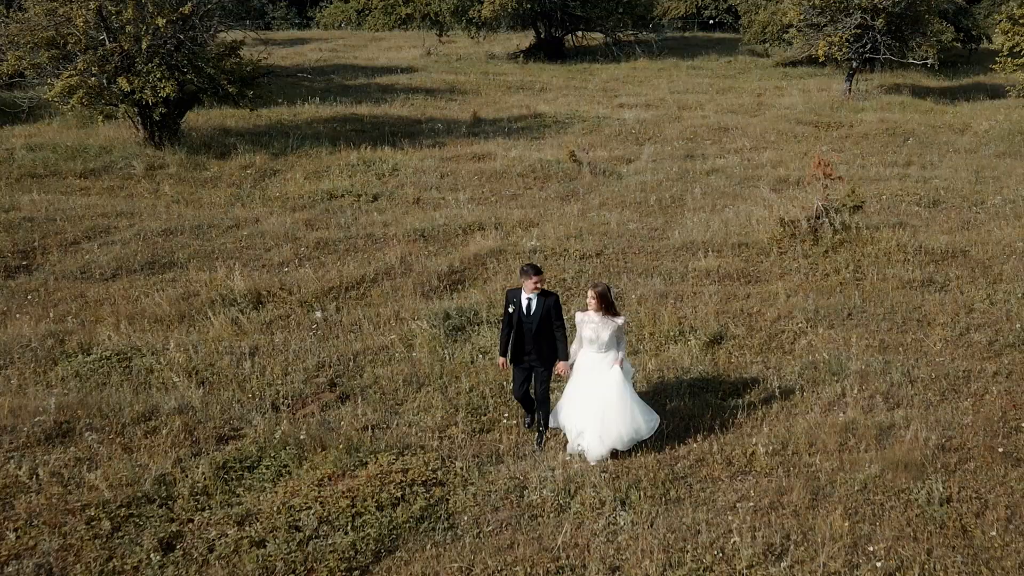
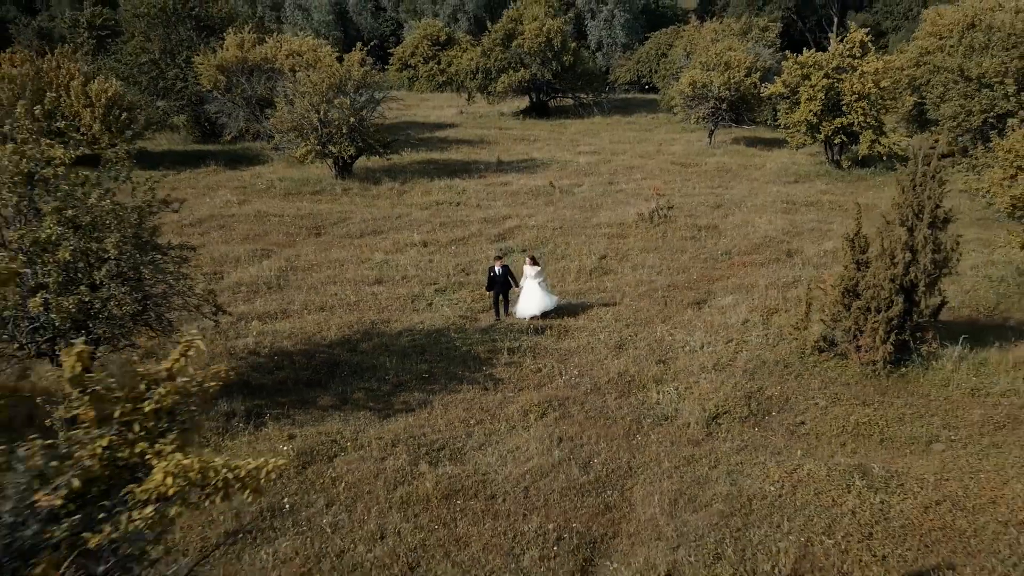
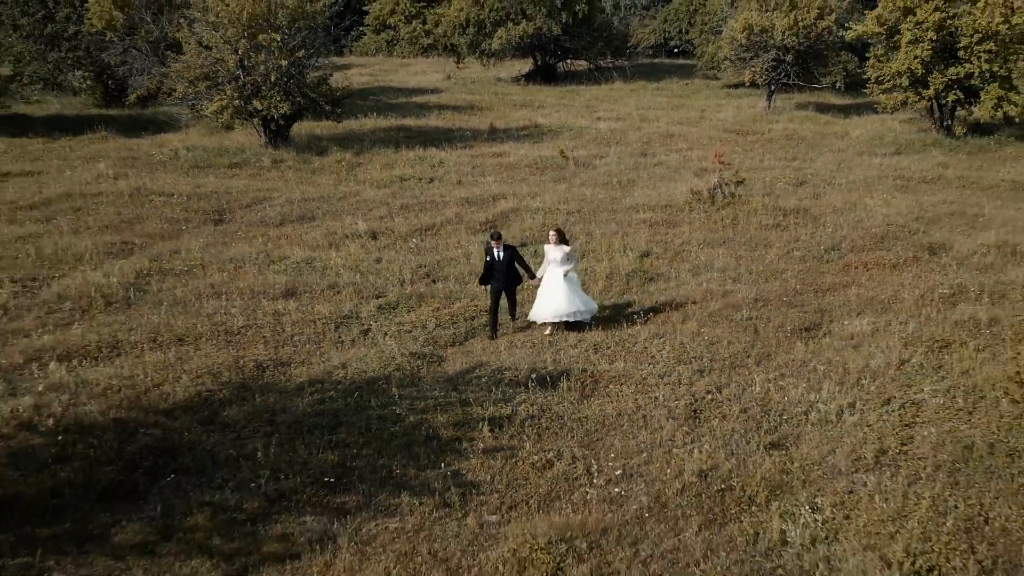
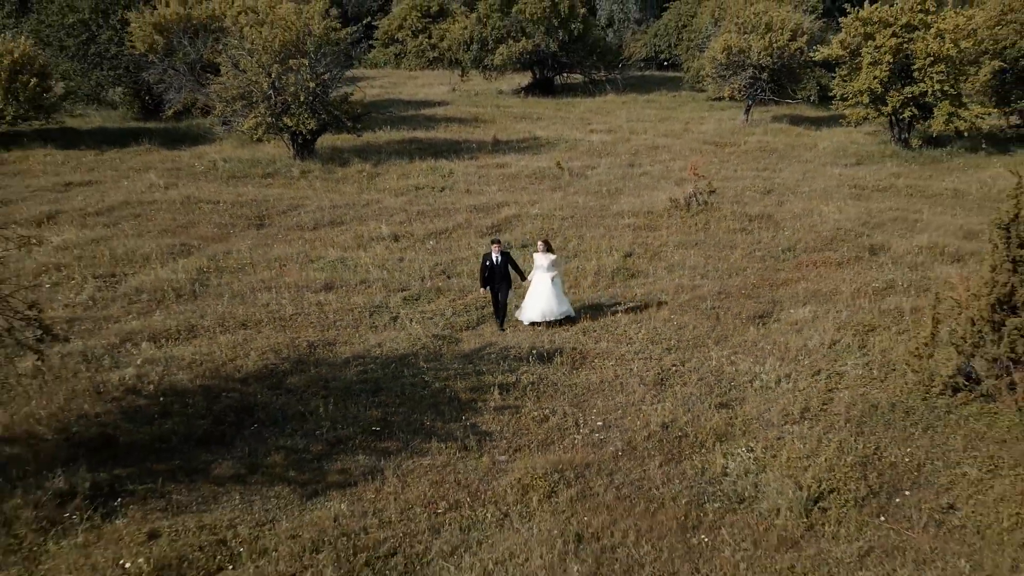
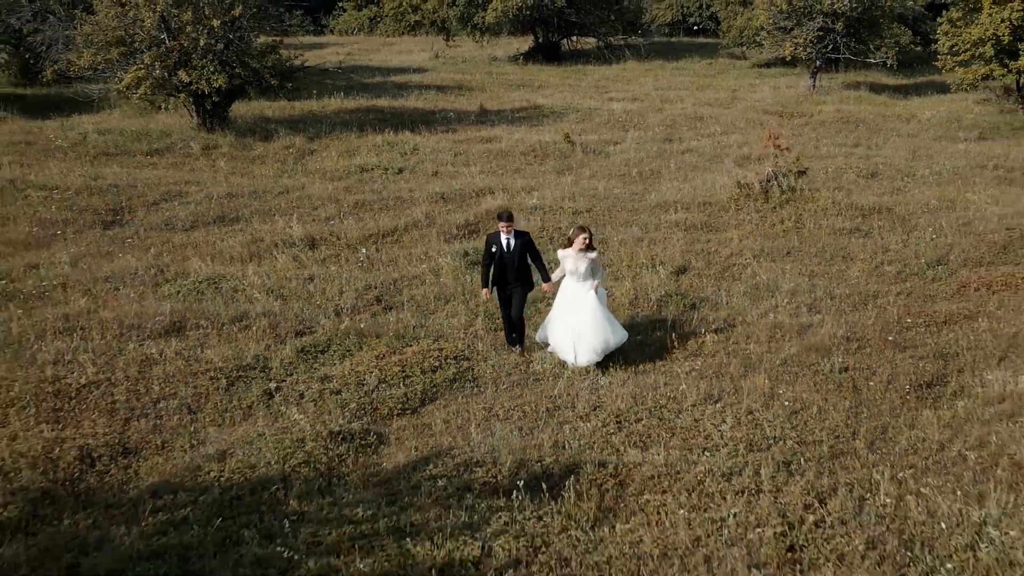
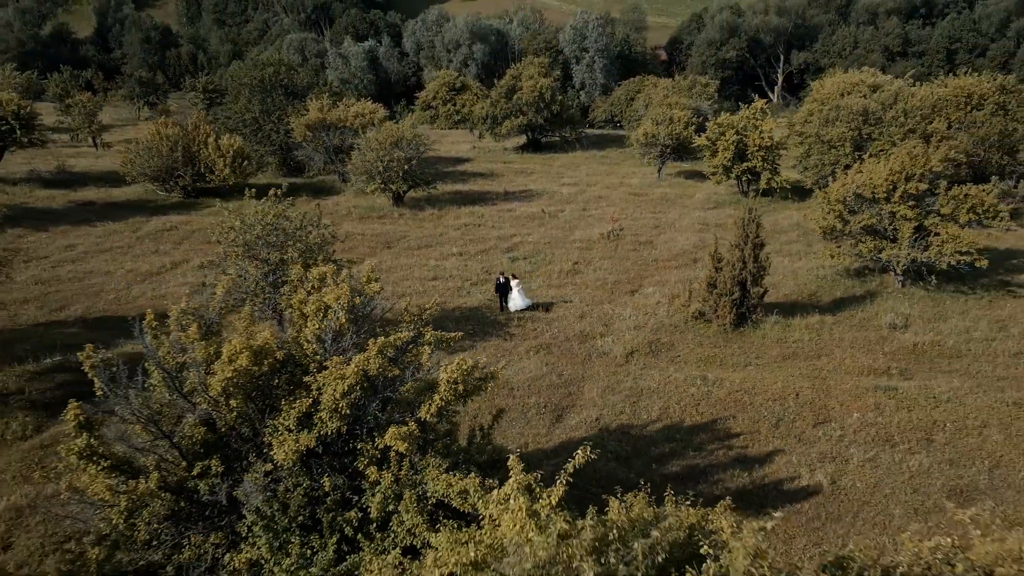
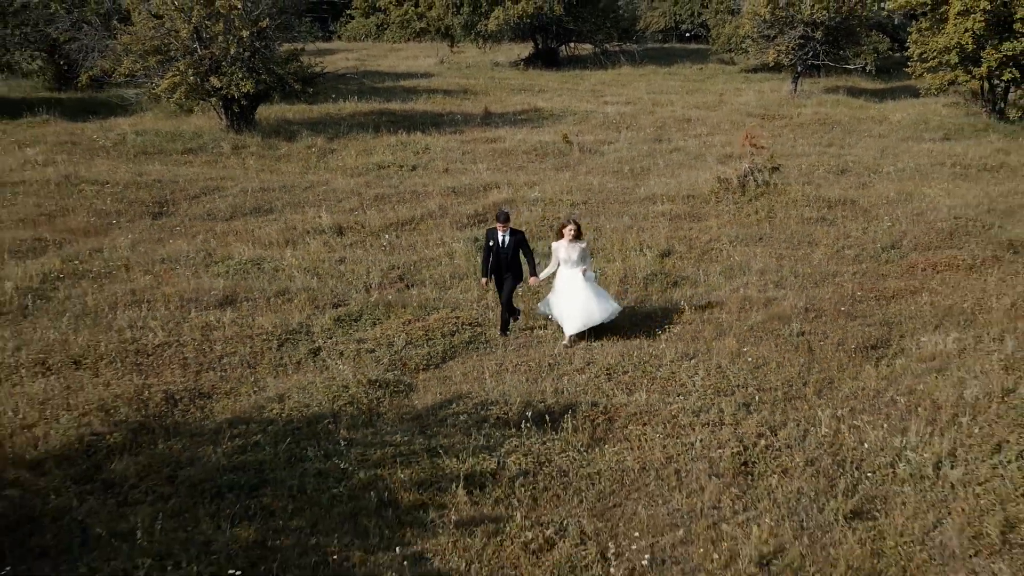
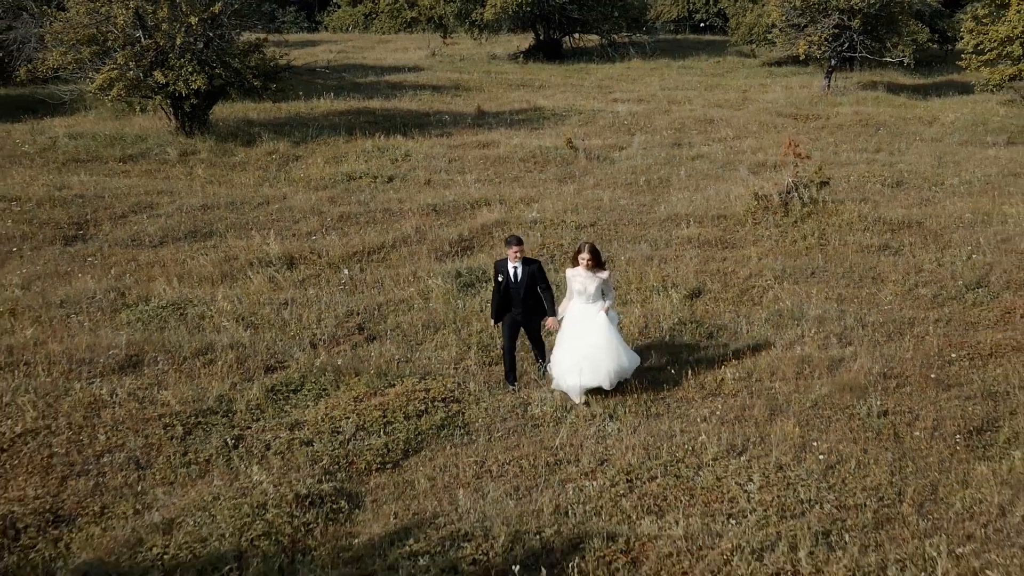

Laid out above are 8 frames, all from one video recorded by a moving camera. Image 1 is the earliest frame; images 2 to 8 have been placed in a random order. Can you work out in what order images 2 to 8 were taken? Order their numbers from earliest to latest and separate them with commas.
8, 5, 7, 3, 4, 2, 6
